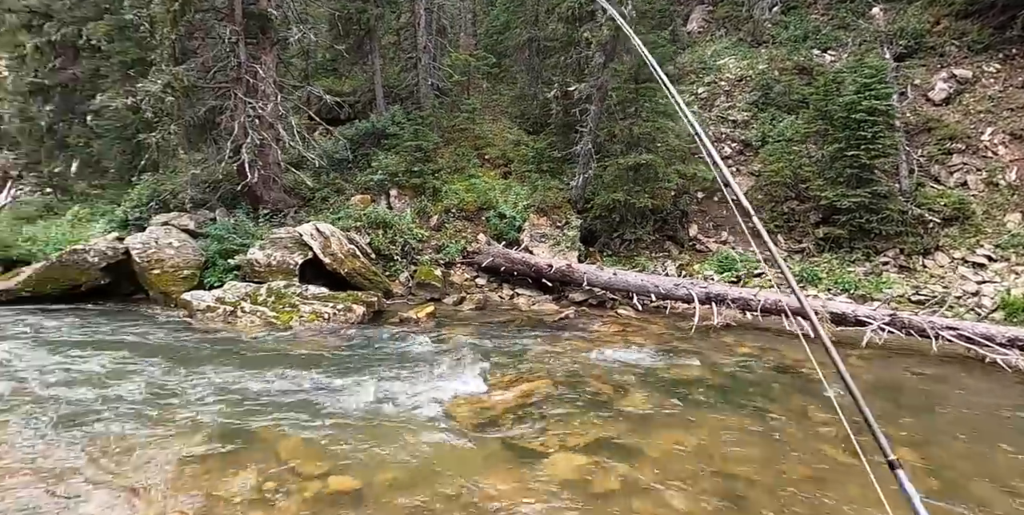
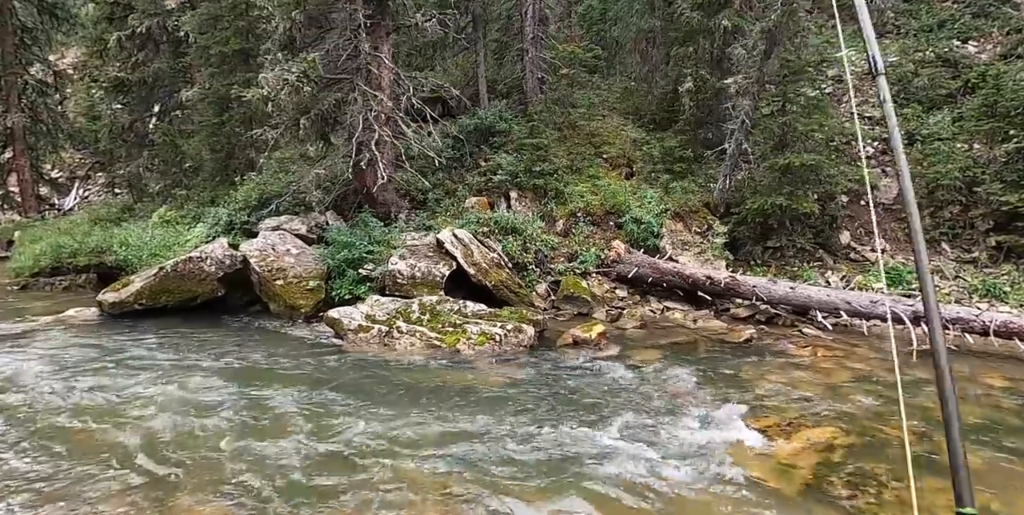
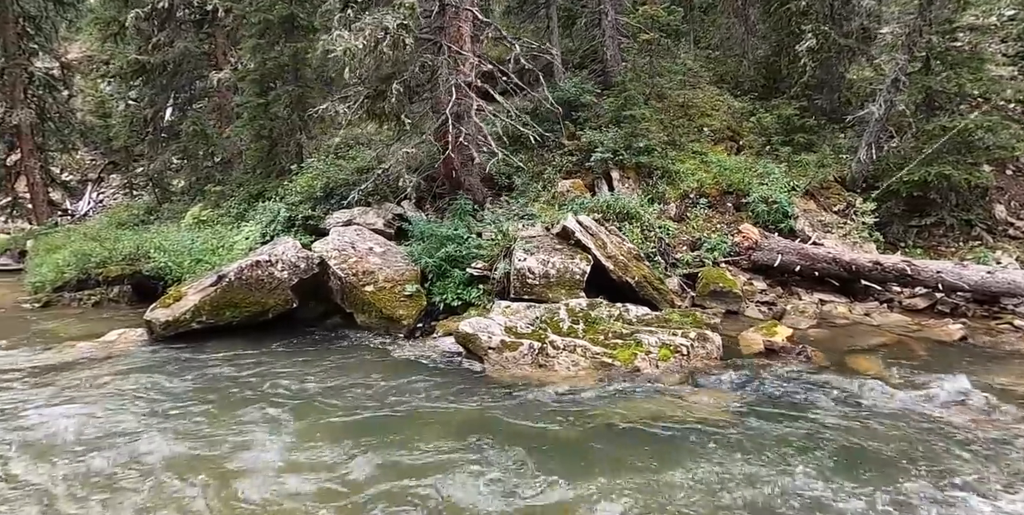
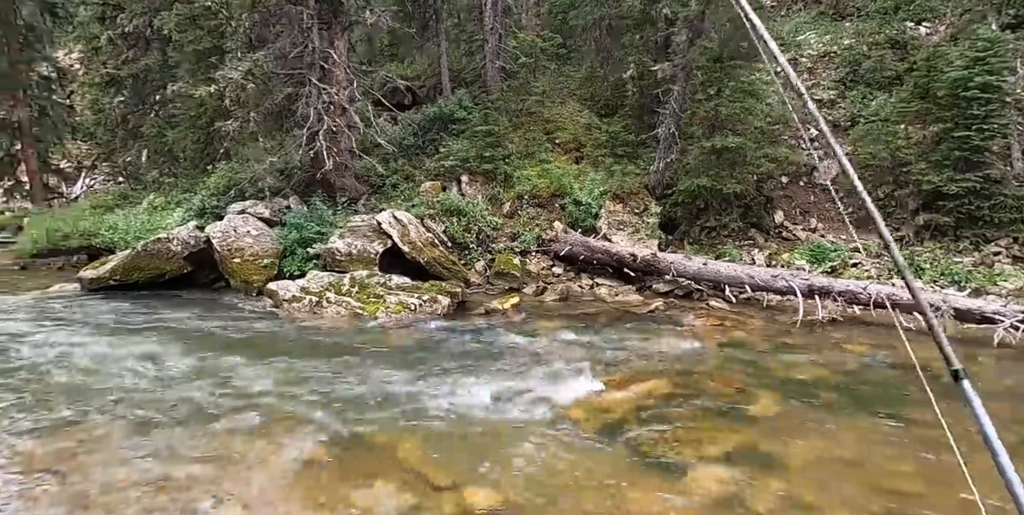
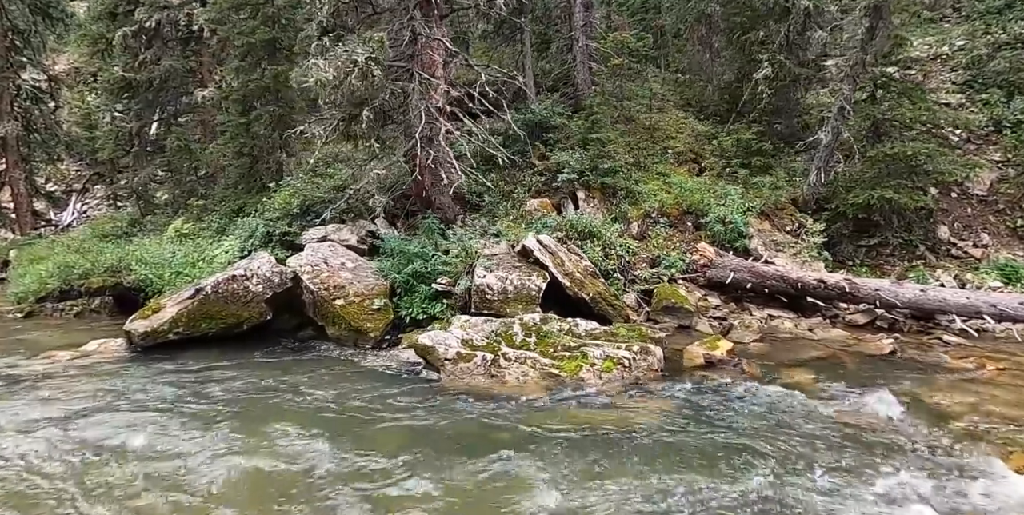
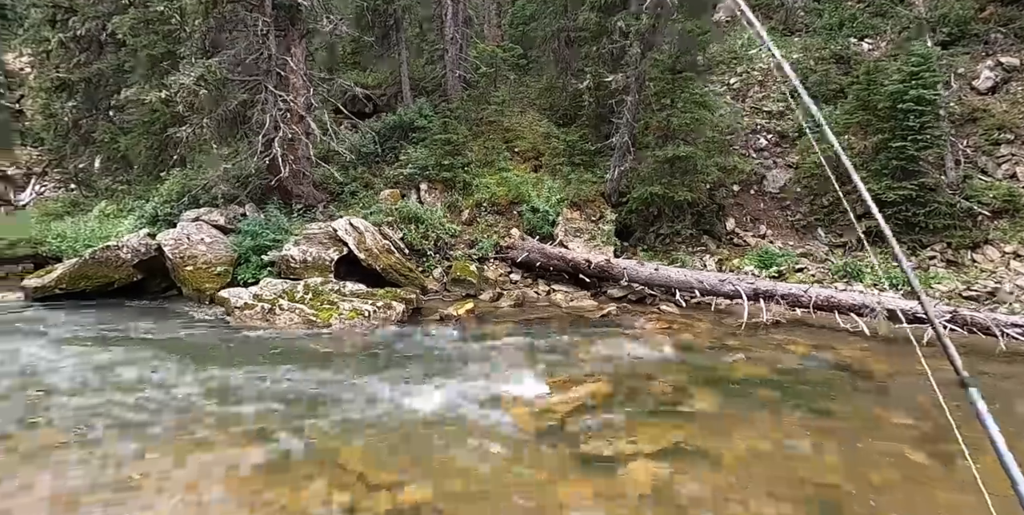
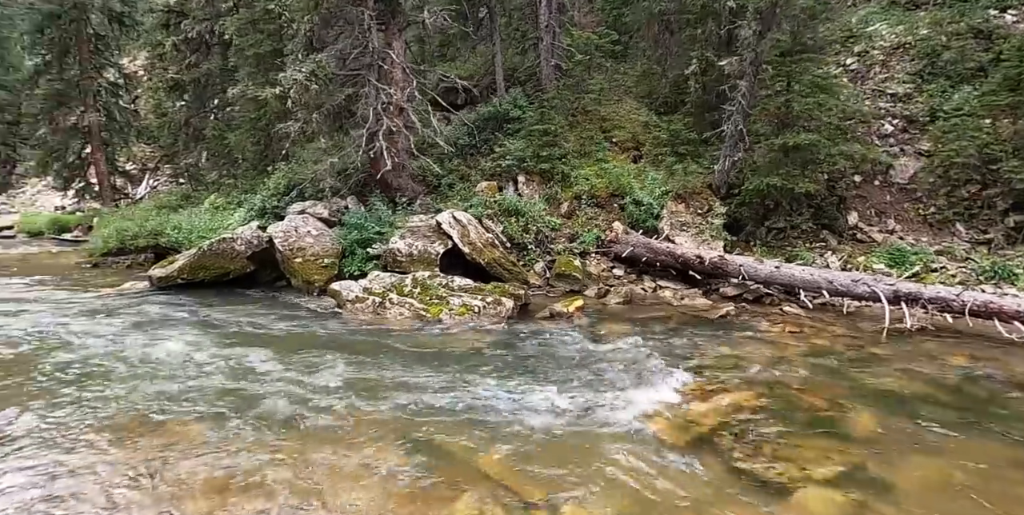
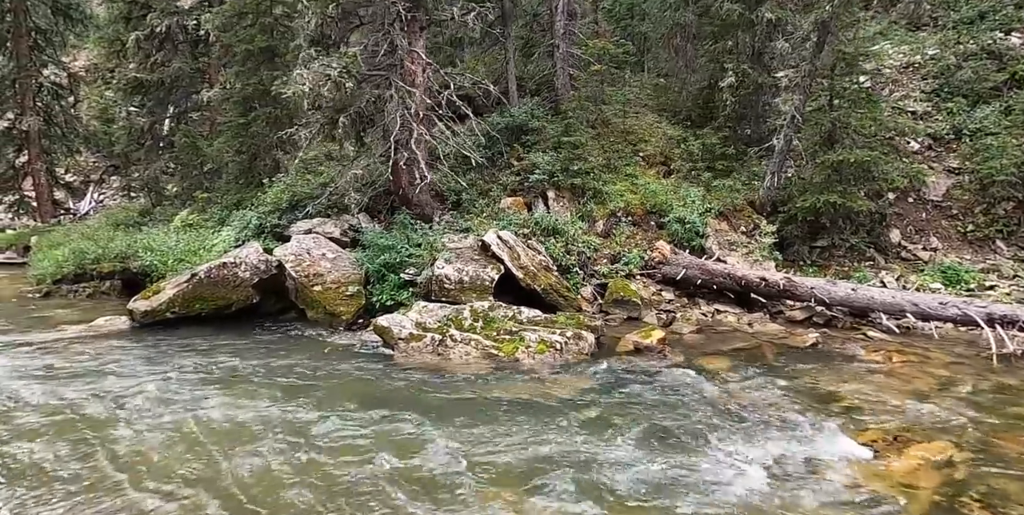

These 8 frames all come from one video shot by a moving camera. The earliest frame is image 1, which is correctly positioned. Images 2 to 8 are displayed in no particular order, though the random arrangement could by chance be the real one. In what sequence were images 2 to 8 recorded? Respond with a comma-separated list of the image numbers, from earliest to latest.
6, 4, 7, 2, 8, 5, 3
